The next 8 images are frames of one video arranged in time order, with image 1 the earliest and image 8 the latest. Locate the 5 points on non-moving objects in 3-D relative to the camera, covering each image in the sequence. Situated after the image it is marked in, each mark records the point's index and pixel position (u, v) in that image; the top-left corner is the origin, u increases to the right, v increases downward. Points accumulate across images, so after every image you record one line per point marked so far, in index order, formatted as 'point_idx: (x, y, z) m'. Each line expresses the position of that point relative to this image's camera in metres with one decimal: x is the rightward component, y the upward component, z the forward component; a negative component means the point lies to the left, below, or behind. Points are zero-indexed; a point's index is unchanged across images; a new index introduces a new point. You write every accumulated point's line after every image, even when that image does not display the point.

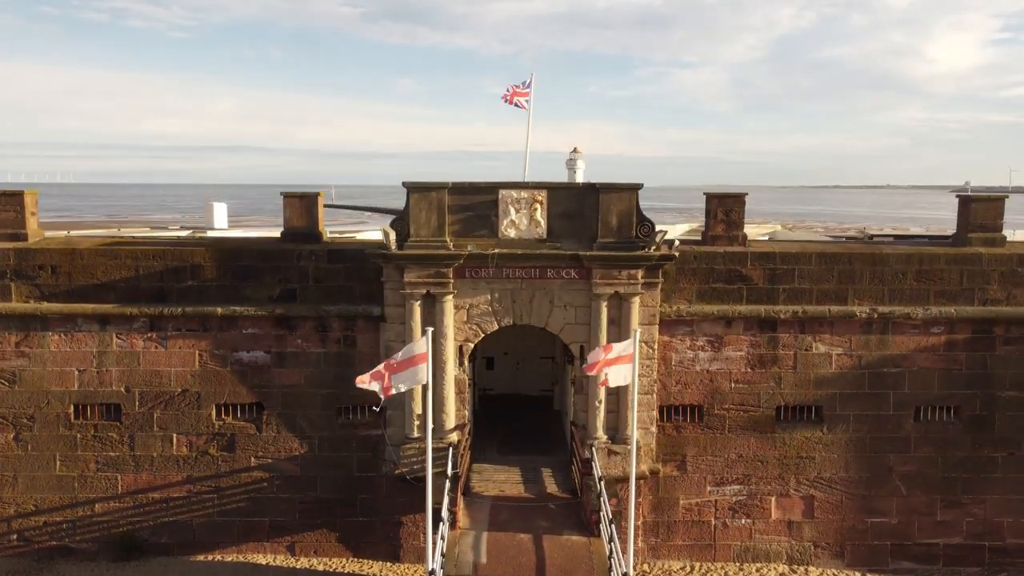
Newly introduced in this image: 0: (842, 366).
0: (+5.3, -1.2, +14.3) m
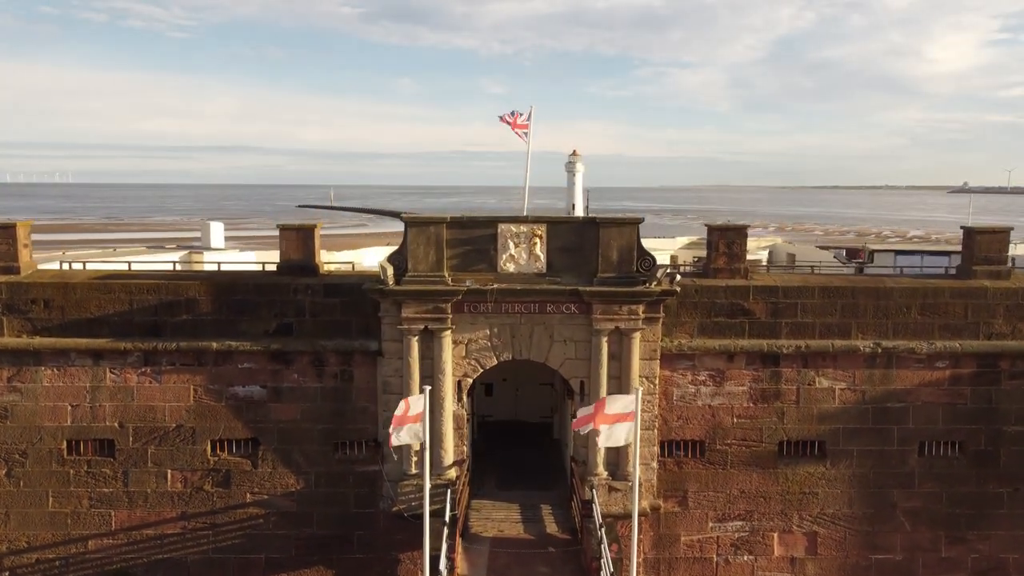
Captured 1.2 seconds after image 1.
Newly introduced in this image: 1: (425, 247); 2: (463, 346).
0: (+5.2, -1.8, +14.2) m
1: (-1.3, +0.6, +13.4) m
2: (-0.7, -0.9, +13.7) m
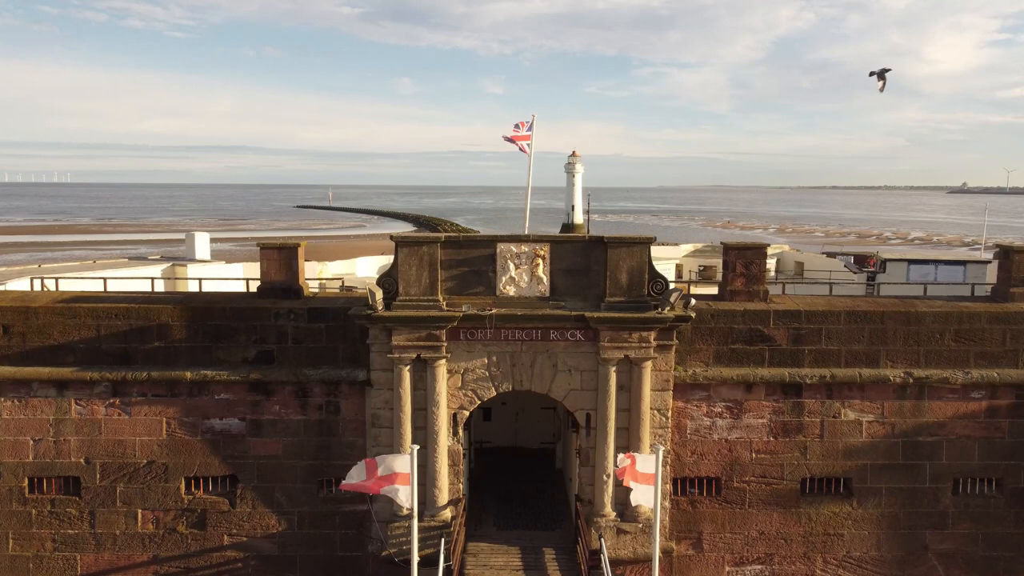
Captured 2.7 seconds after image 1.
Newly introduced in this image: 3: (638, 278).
0: (+5.2, -2.1, +13.1) m
1: (-1.3, +0.3, +12.3) m
2: (-0.7, -1.2, +12.6) m
3: (+1.7, +0.1, +12.4) m
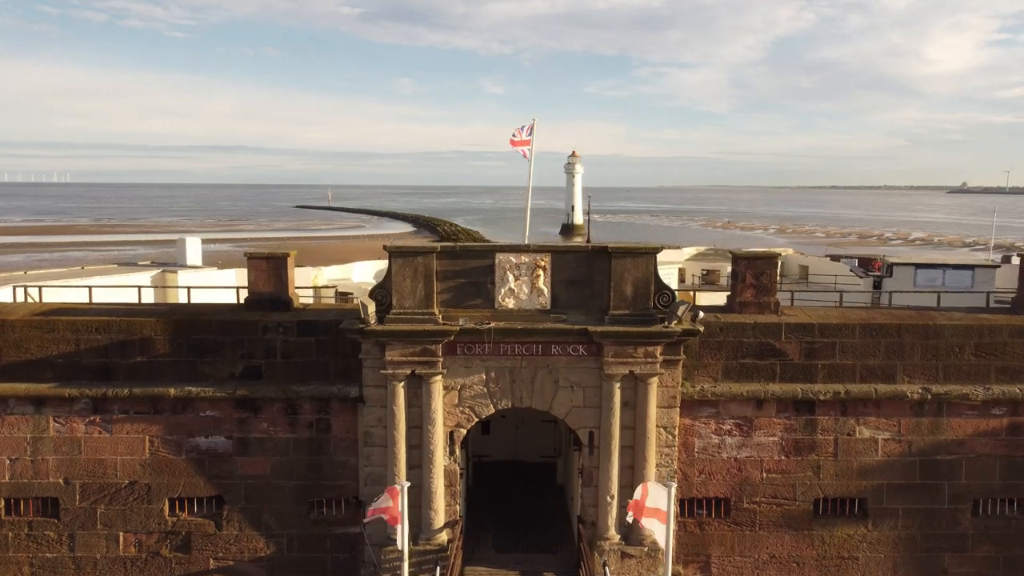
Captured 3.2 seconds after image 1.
0: (+5.2, -2.3, +12.5) m
1: (-1.3, +0.1, +11.7) m
2: (-0.8, -1.4, +12.1) m
3: (+1.7, 0.0, +11.8) m
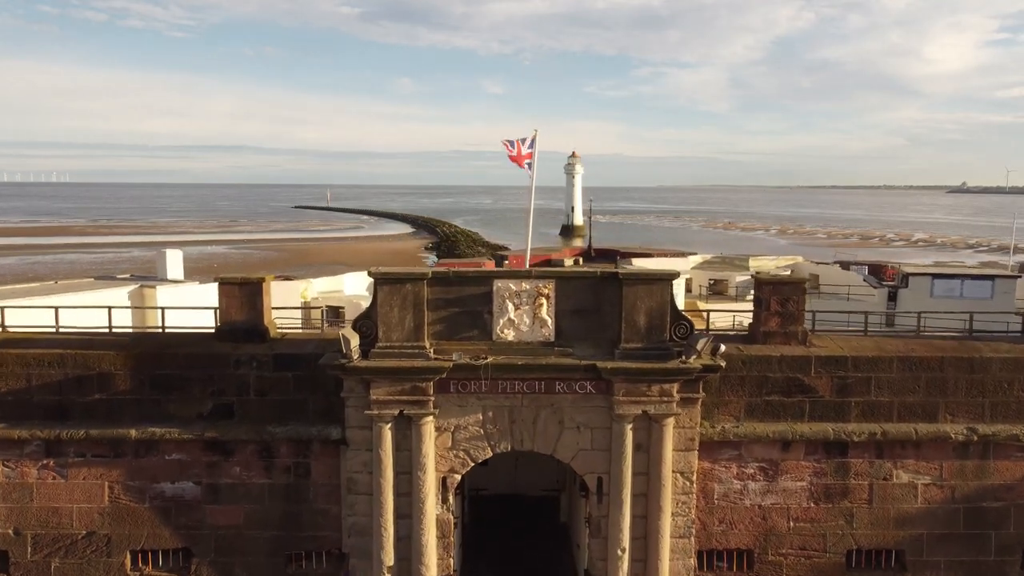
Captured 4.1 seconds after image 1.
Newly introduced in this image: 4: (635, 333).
0: (+5.2, -2.7, +11.3) m
1: (-1.3, -0.3, +10.5) m
2: (-0.8, -1.8, +10.8) m
3: (+1.7, -0.4, +10.6) m
4: (+1.5, -0.5, +10.6) m
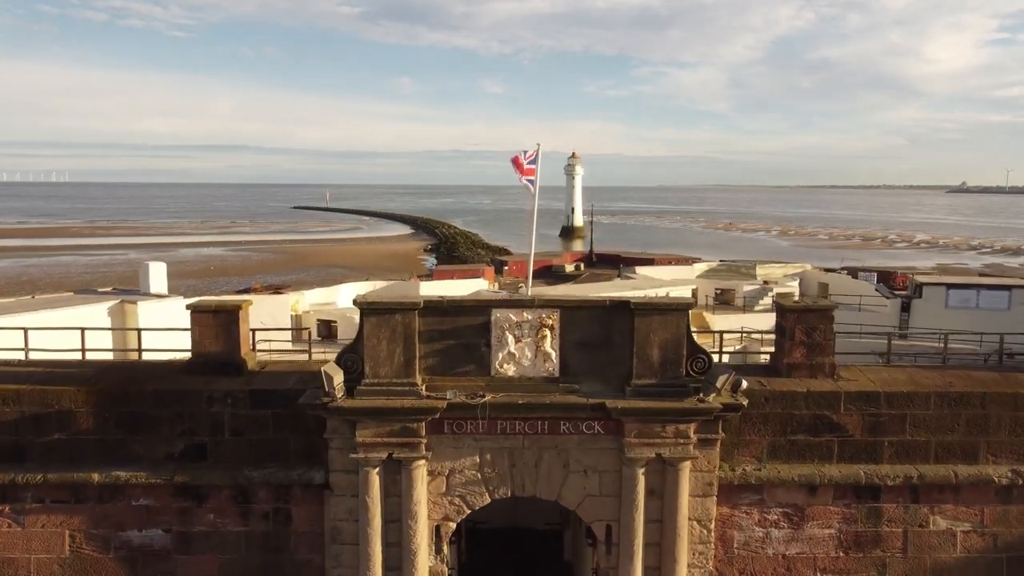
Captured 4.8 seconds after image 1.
0: (+5.2, -3.0, +10.3) m
1: (-1.3, -0.6, +9.5) m
2: (-0.8, -2.1, +9.8) m
3: (+1.7, -0.7, +9.6) m
4: (+1.5, -0.9, +9.6) m
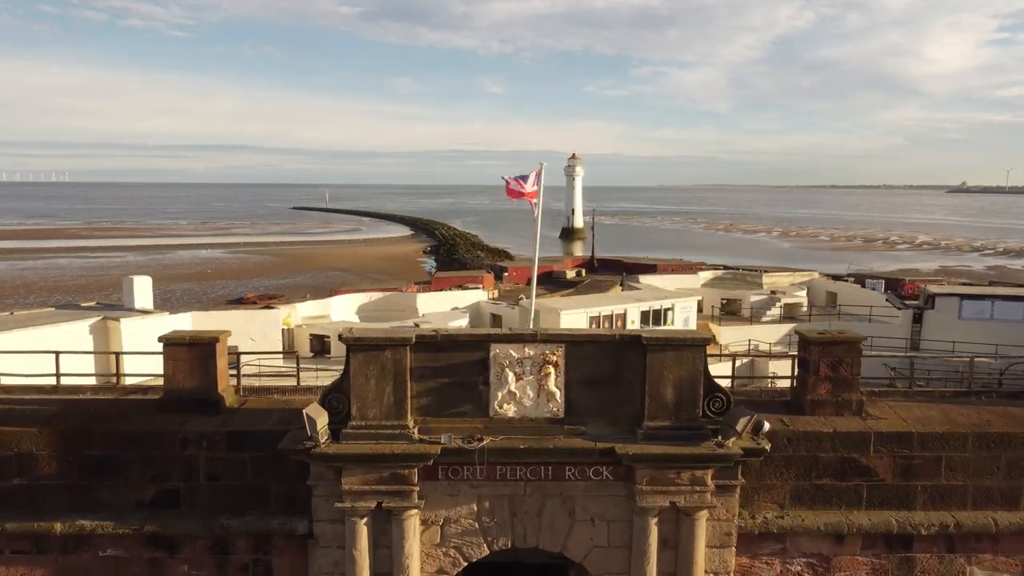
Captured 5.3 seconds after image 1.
0: (+5.2, -3.3, +9.4) m
1: (-1.3, -0.9, +8.7) m
2: (-0.7, -2.4, +9.0) m
3: (+1.7, -1.0, +8.8) m
4: (+1.5, -1.2, +8.8) m
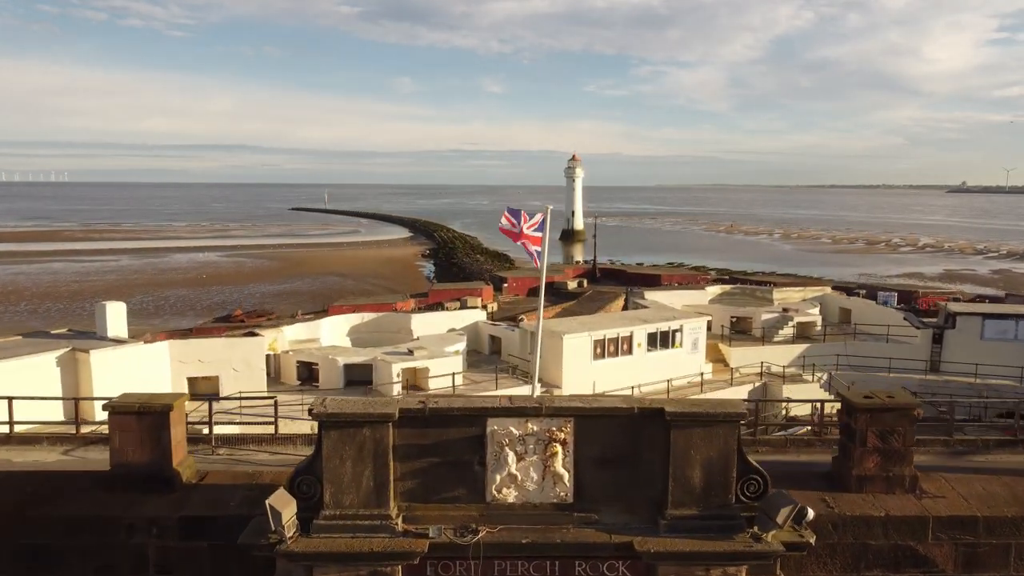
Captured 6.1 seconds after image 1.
0: (+5.2, -3.9, +8.2) m
1: (-1.3, -1.5, +7.4) m
2: (-0.7, -3.0, +7.7) m
3: (+1.7, -1.6, +7.5) m
4: (+1.5, -1.7, +7.5) m
